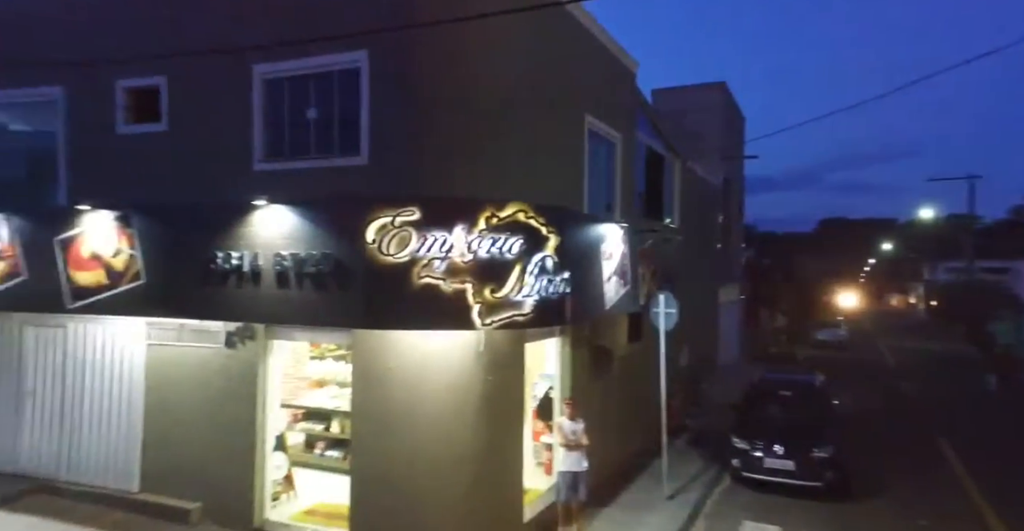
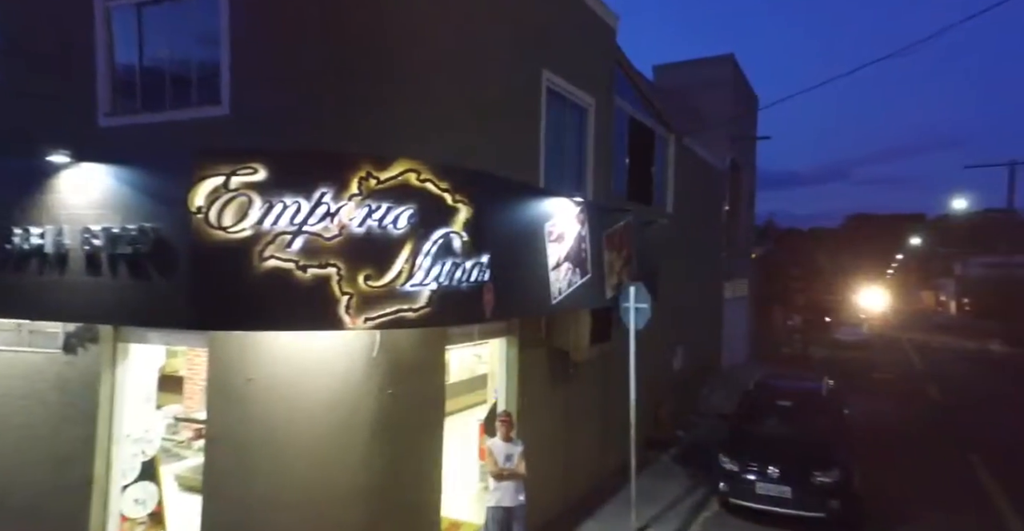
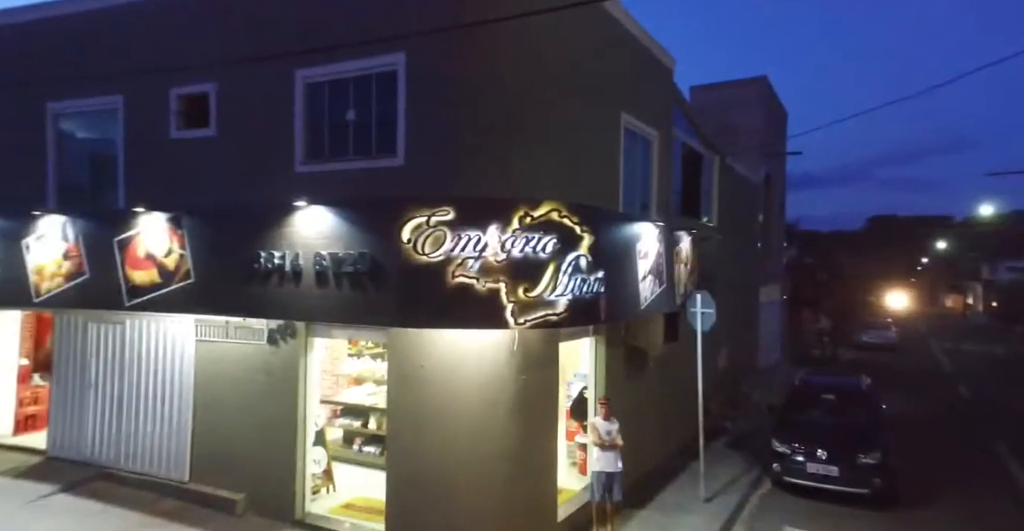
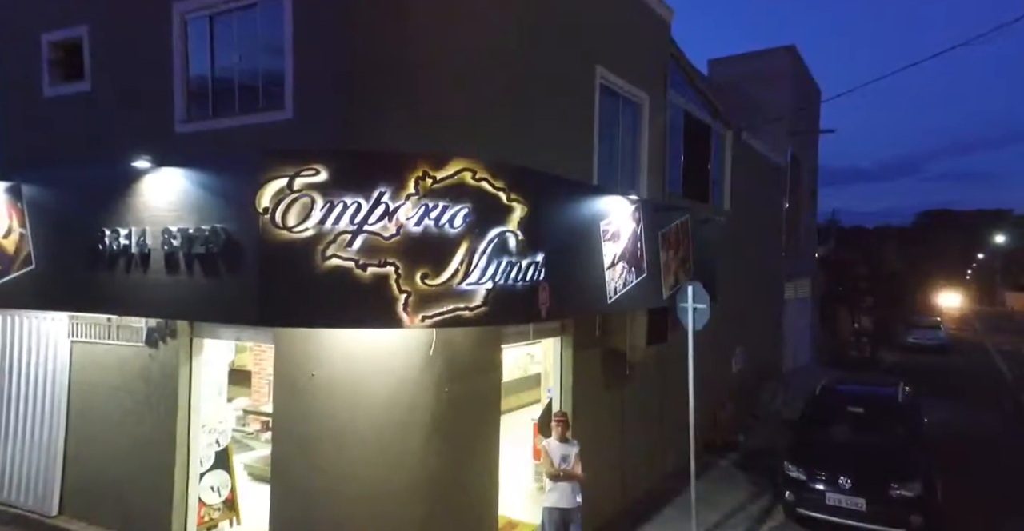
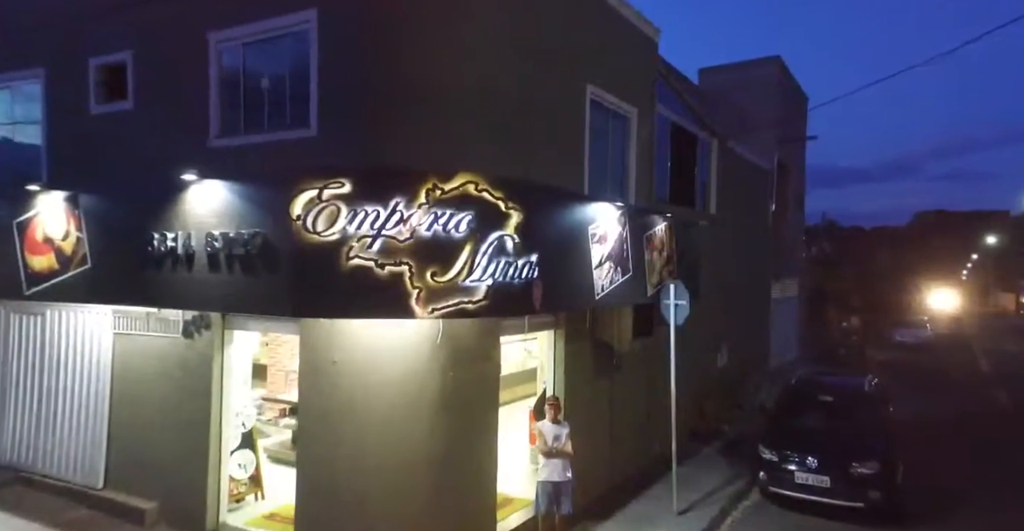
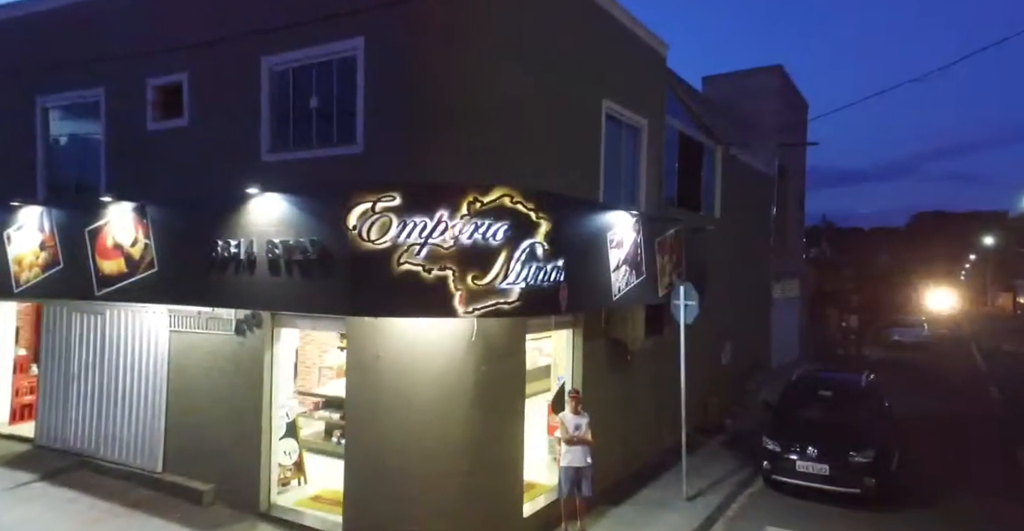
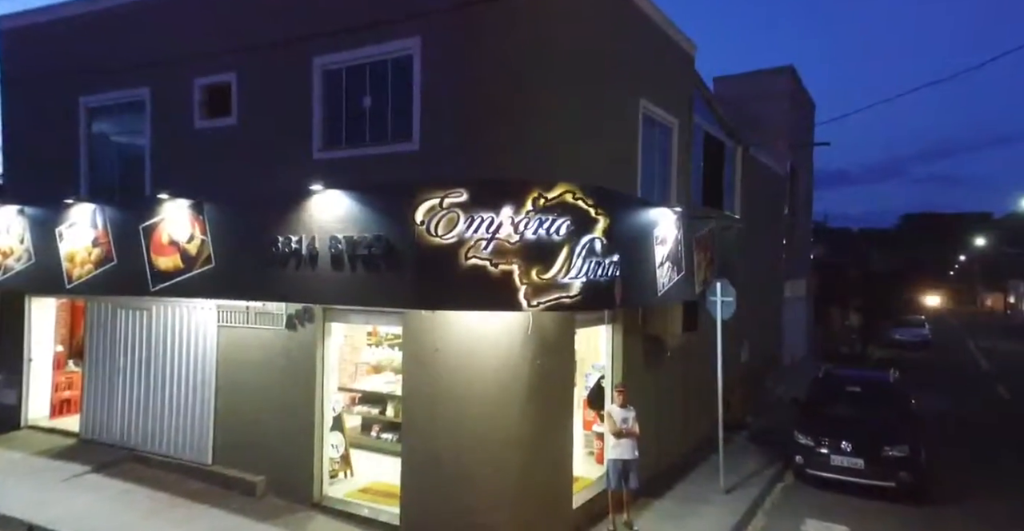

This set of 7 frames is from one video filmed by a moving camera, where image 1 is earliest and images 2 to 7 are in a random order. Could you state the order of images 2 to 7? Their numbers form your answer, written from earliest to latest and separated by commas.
3, 7, 6, 5, 4, 2
